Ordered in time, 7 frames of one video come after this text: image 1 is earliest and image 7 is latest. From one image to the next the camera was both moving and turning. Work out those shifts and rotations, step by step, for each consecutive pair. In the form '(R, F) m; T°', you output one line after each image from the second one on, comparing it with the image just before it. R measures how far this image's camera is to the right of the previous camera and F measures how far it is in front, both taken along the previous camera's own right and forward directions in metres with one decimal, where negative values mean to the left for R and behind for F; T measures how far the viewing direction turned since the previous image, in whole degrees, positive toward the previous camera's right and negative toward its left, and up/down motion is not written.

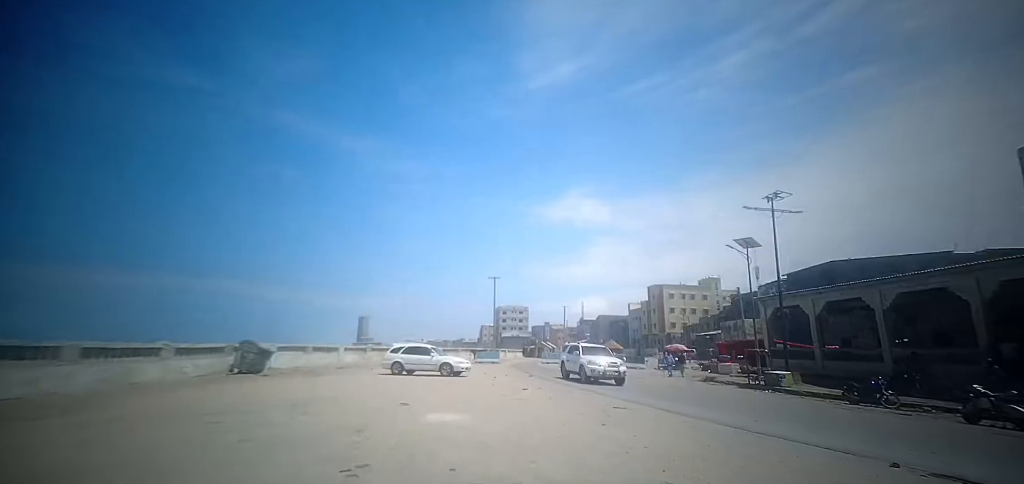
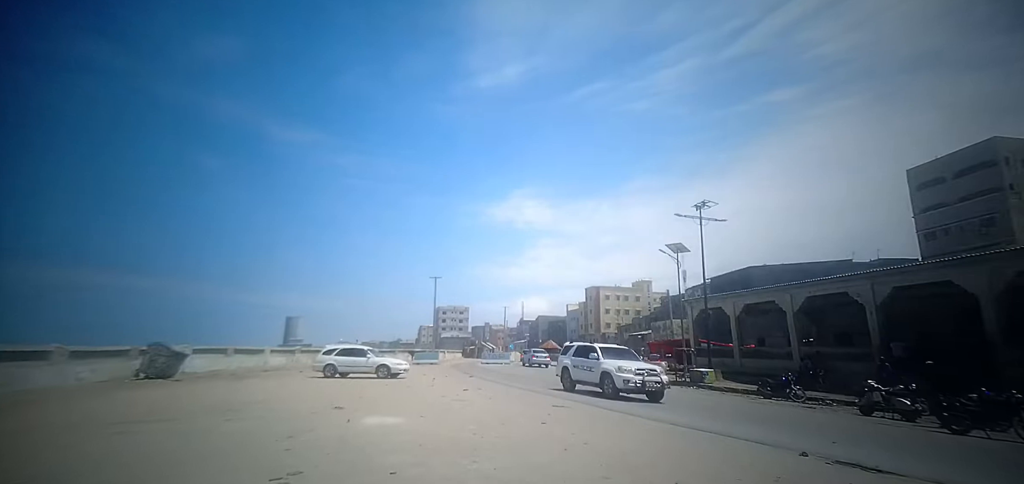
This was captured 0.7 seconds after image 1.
(0.0, 0.0) m; +7°
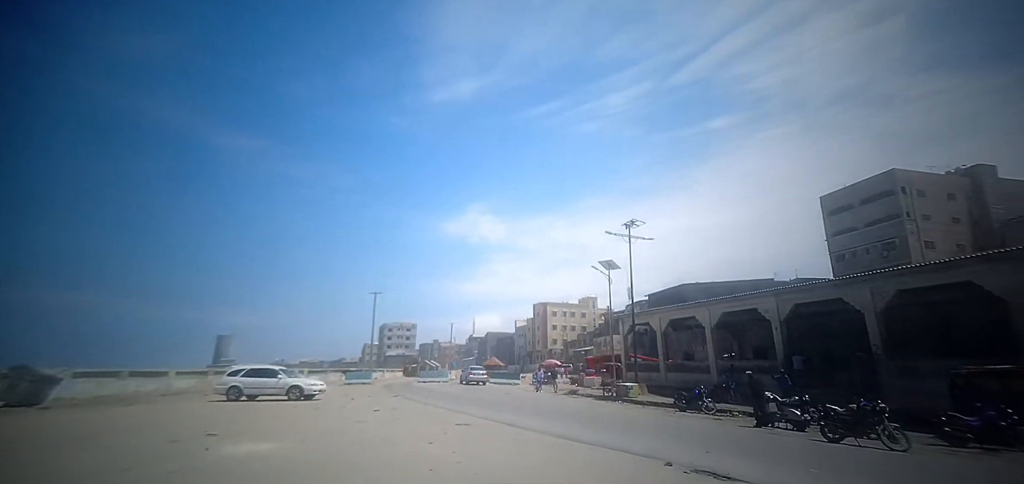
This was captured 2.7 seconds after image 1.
(+0.6, 0.0) m; +7°
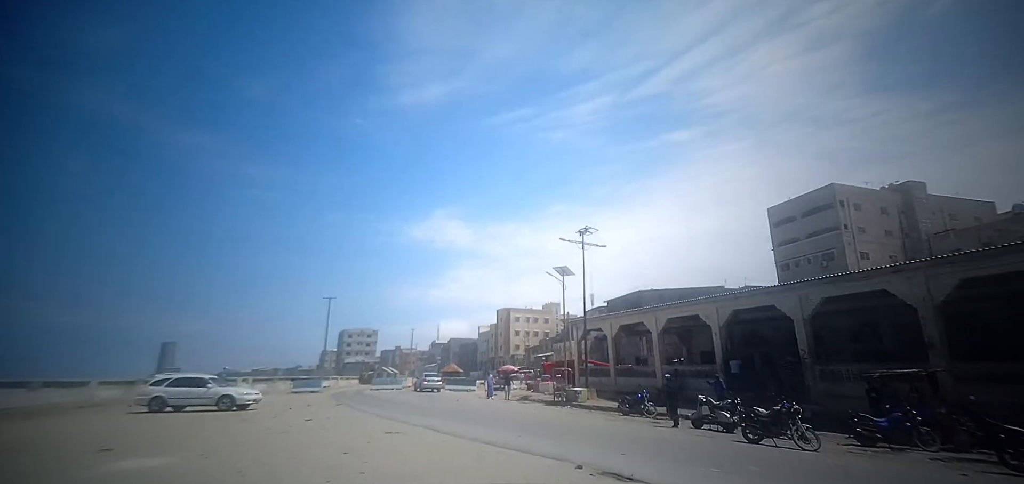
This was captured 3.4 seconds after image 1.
(+0.4, 0.0) m; +5°
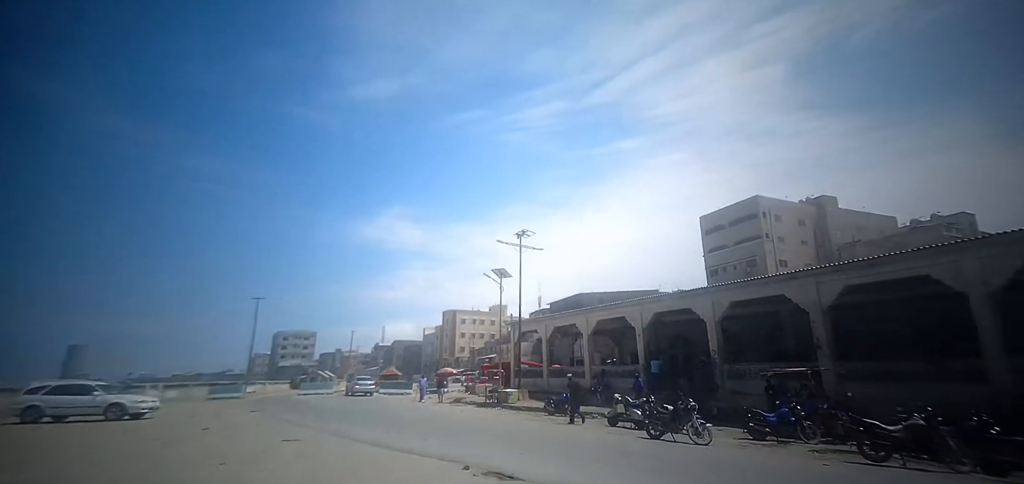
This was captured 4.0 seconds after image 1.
(+0.5, 0.0) m; +7°
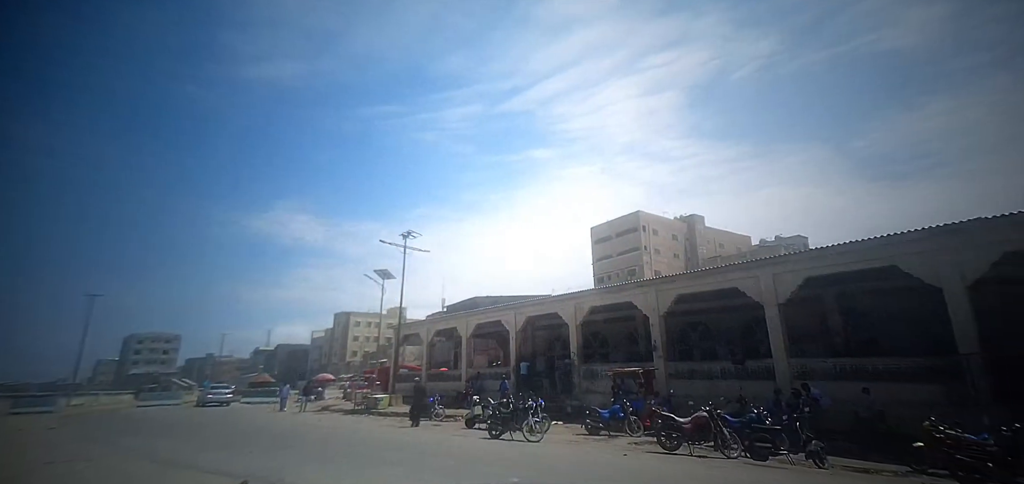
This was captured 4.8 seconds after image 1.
(+0.8, 0.0) m; +13°
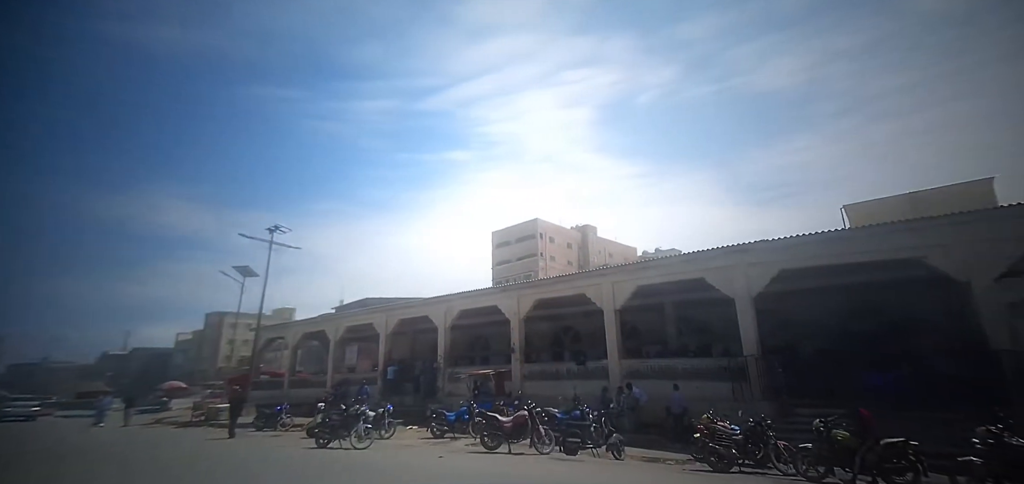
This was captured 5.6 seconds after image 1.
(+0.8, 0.0) m; +13°
